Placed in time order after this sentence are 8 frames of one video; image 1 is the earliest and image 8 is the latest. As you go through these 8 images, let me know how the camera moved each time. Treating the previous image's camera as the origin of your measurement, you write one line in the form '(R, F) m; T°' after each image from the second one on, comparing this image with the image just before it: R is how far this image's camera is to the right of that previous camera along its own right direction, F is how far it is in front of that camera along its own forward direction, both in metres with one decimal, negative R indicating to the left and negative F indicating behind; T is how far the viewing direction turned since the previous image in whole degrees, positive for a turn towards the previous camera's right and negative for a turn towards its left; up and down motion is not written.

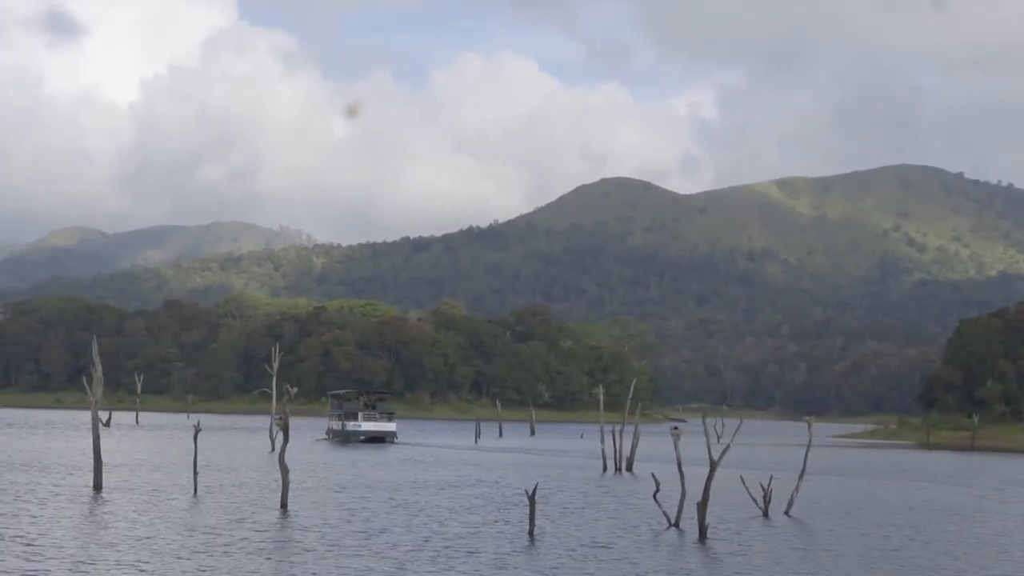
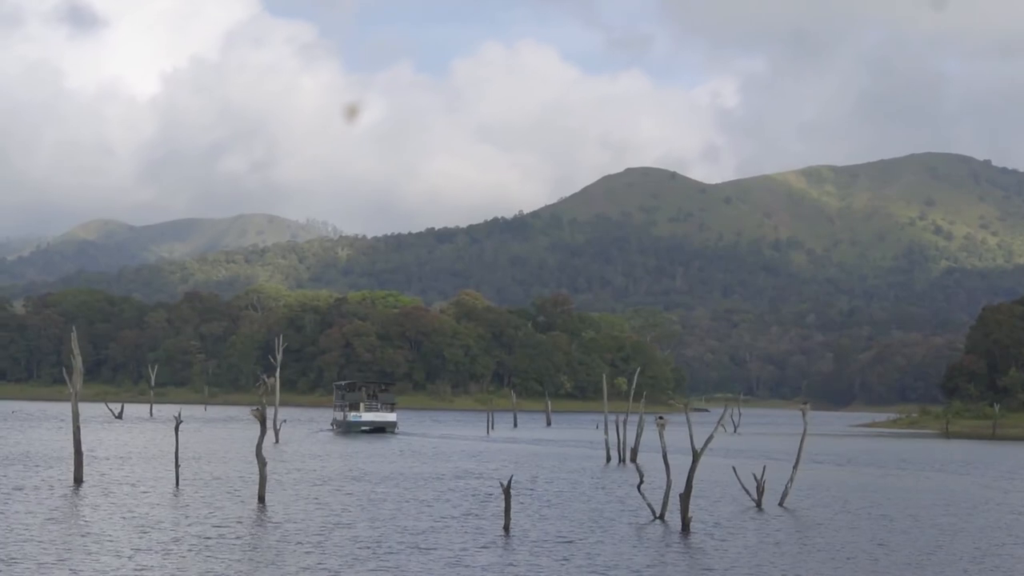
(+0.8, +0.7) m; -1°
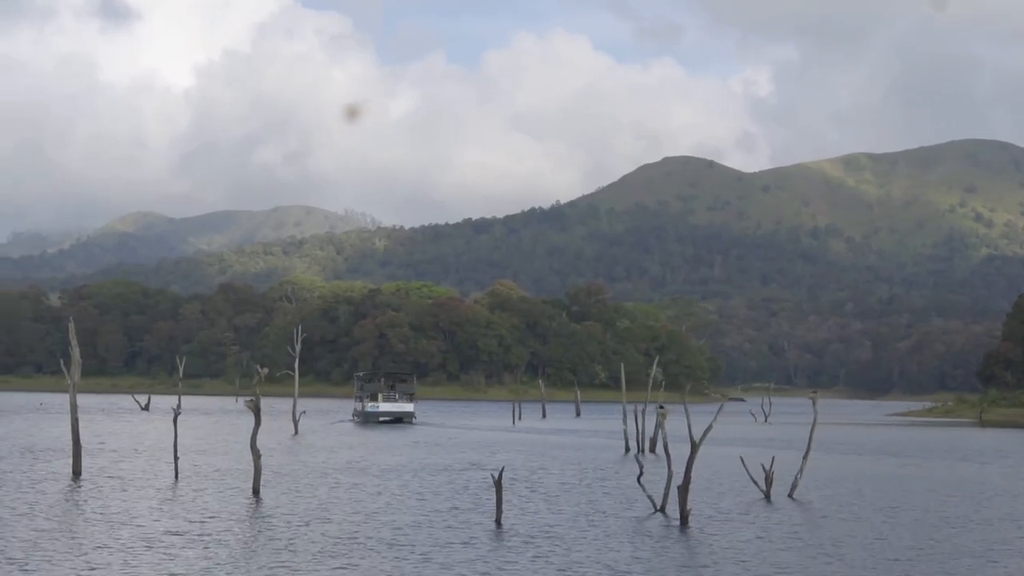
(+0.7, +0.6) m; -2°
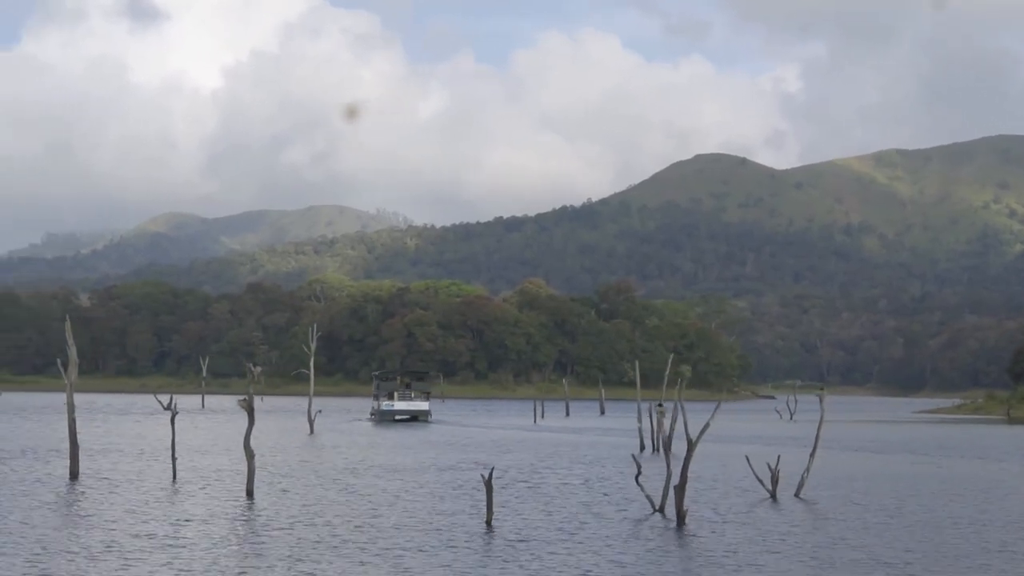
(+0.7, +0.5) m; -1°
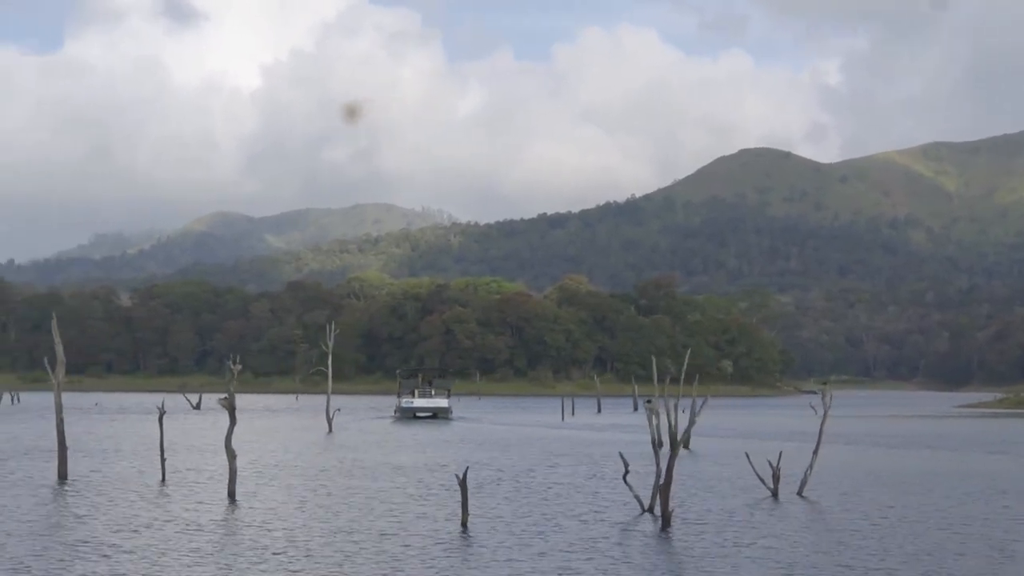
(+1.1, +0.8) m; -2°
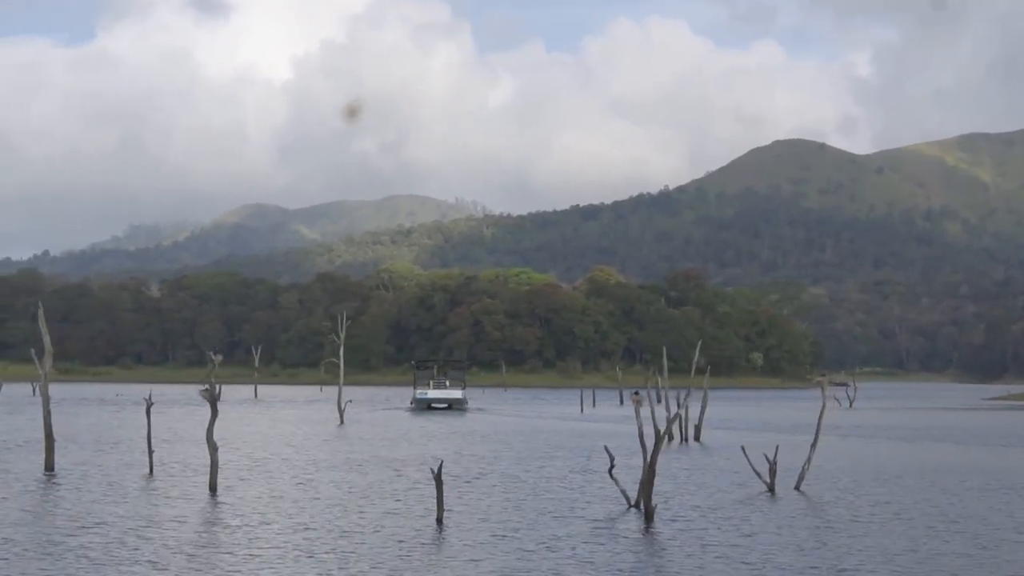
(+0.8, +0.7) m; -1°
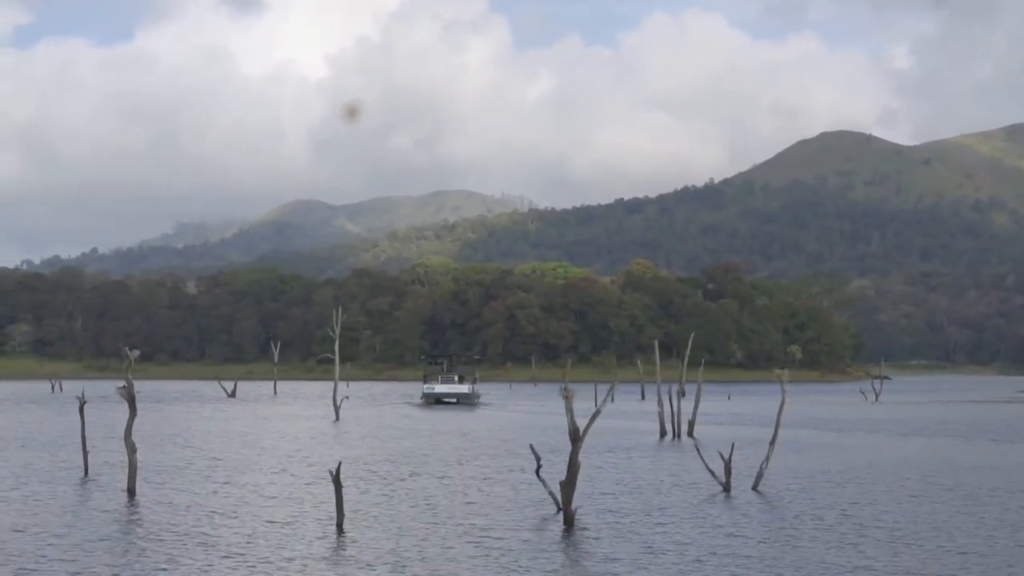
(+1.9, +1.4) m; -2°
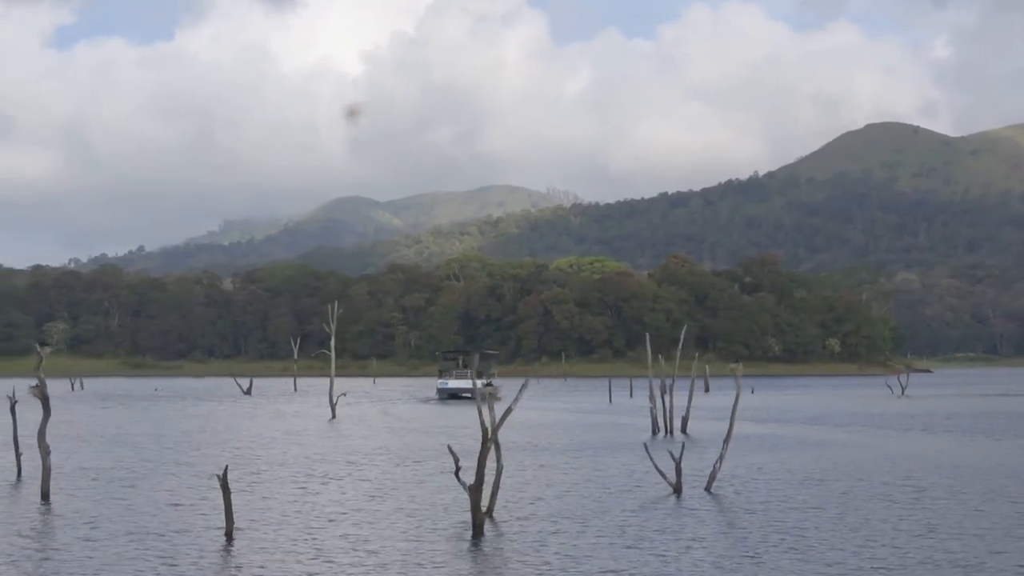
(+1.8, +1.4) m; -2°
